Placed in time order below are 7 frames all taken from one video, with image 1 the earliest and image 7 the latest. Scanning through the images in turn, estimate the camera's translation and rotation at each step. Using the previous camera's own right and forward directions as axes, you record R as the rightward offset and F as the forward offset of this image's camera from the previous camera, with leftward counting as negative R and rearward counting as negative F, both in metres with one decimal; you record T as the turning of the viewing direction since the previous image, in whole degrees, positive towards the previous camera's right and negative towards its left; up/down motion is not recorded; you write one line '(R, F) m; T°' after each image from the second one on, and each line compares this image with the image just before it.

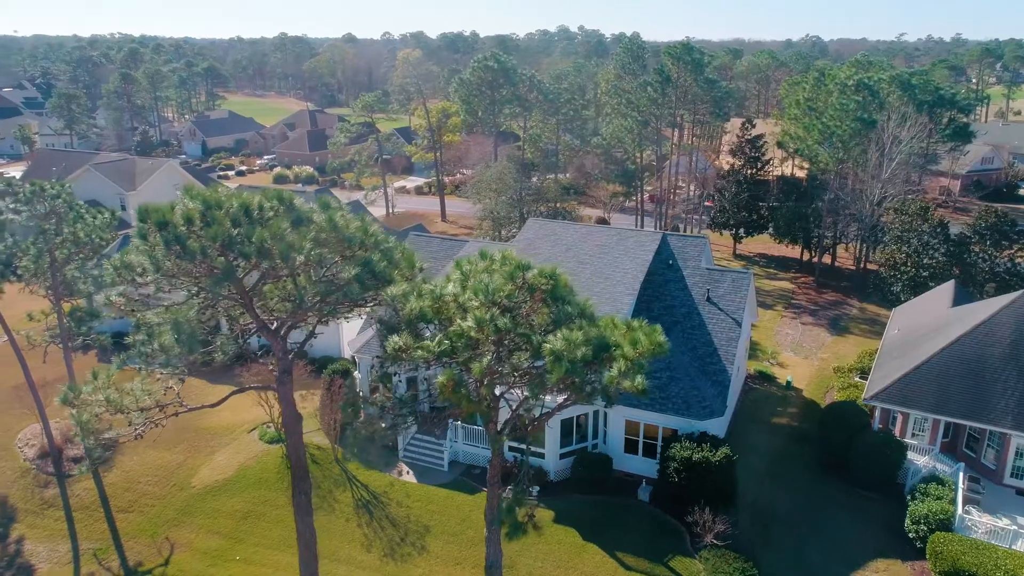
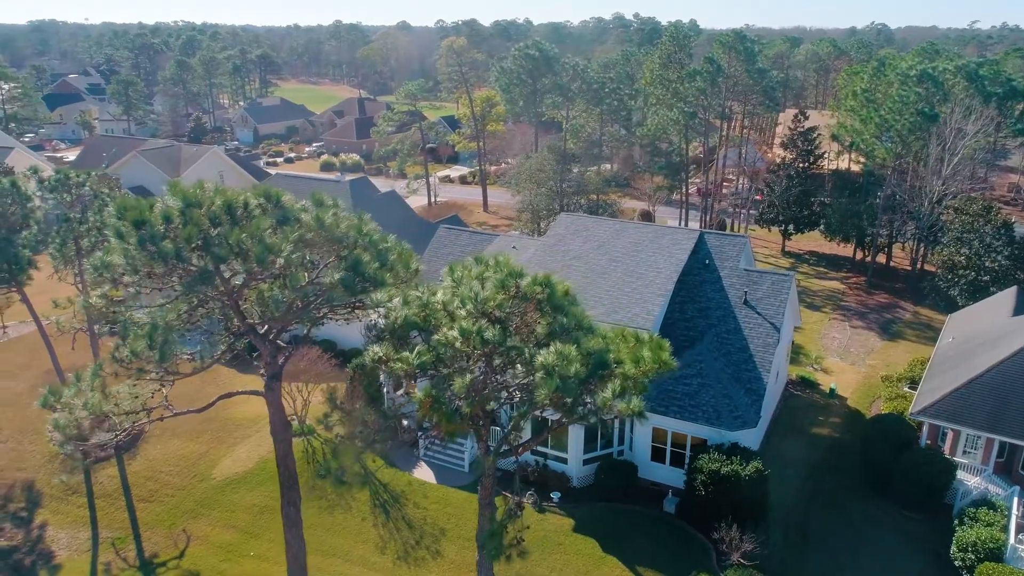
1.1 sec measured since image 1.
(+0.7, +0.8) m; -4°
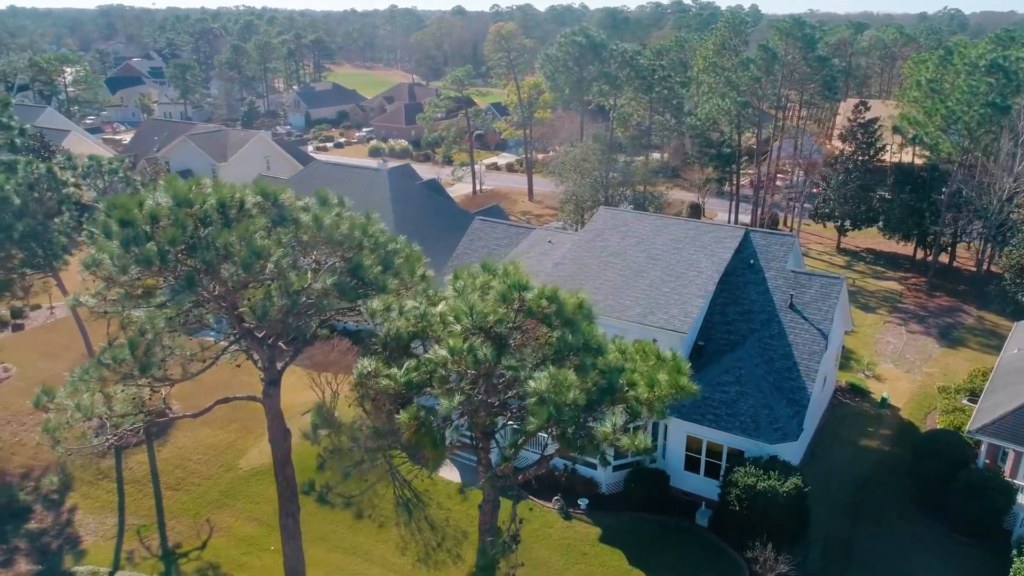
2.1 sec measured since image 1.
(+0.5, +0.8) m; -4°
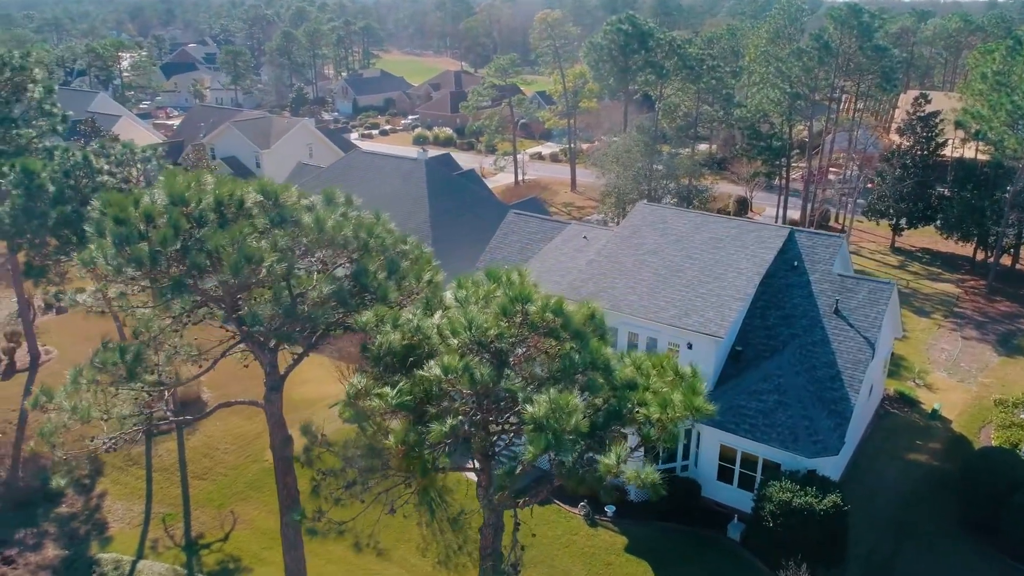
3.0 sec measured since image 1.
(+0.4, +0.6) m; -3°
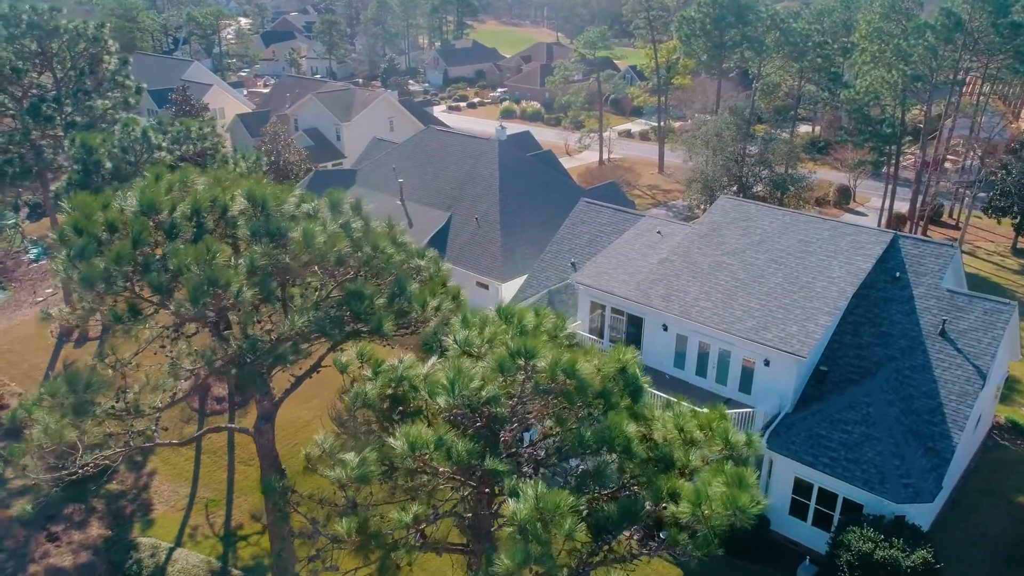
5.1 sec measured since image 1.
(+0.7, +1.6) m; -7°
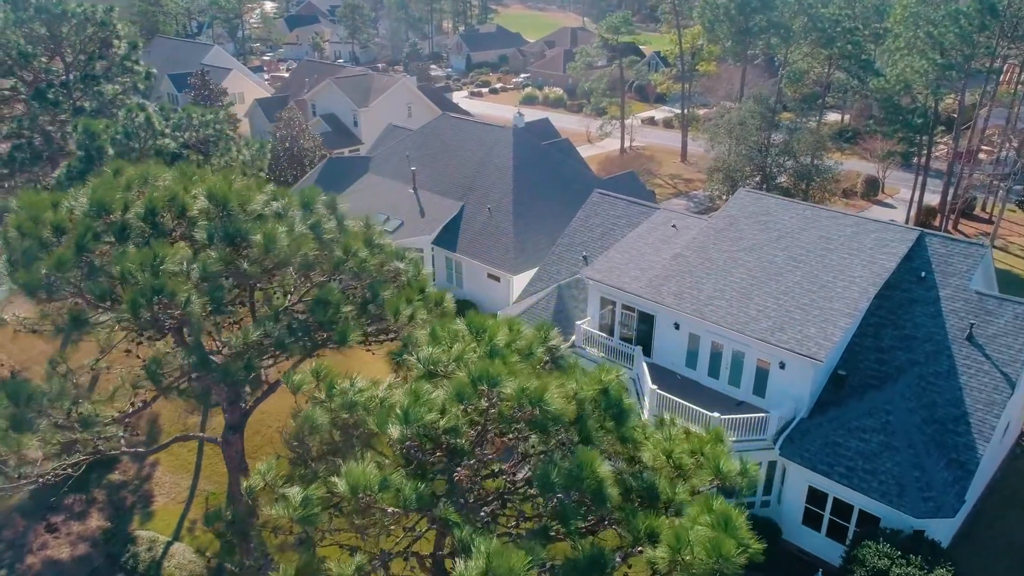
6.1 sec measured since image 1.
(+0.4, +0.6) m; -2°
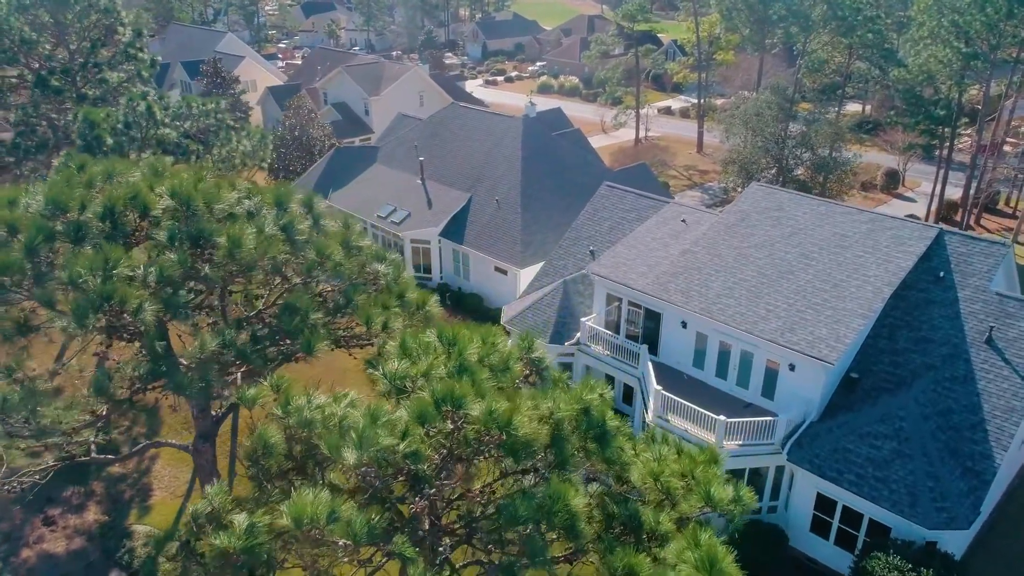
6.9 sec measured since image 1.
(+0.3, +0.5) m; -1°
